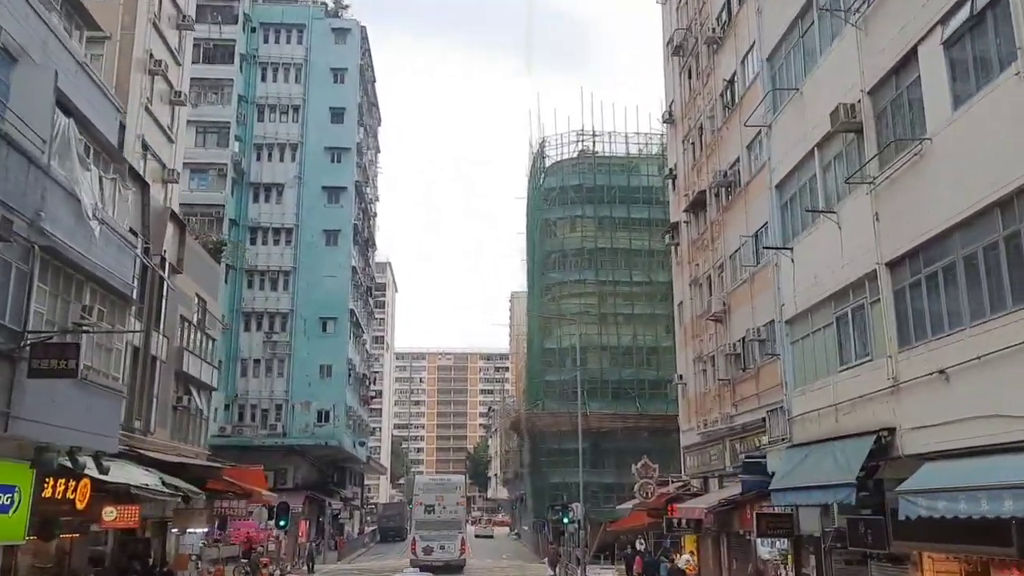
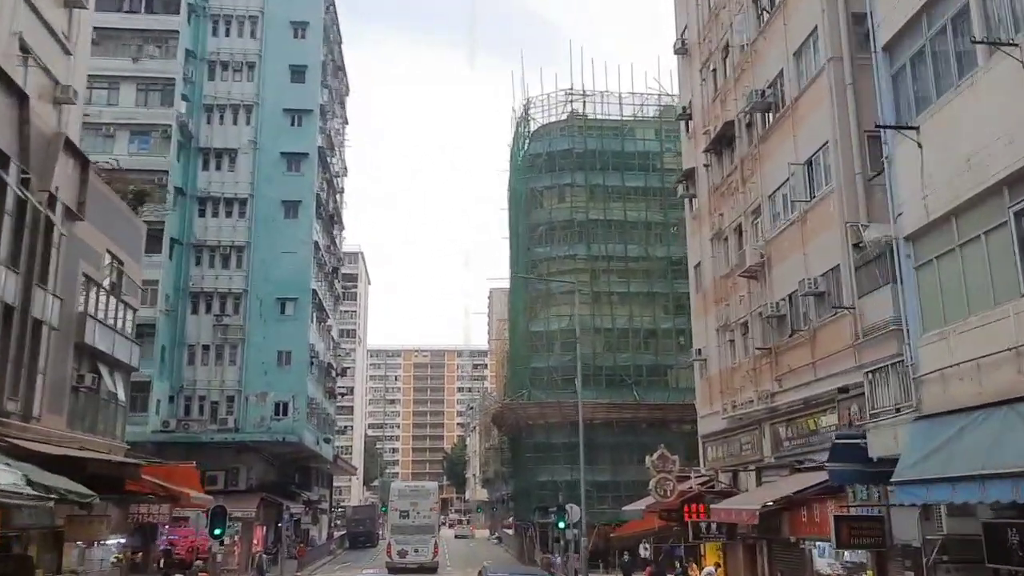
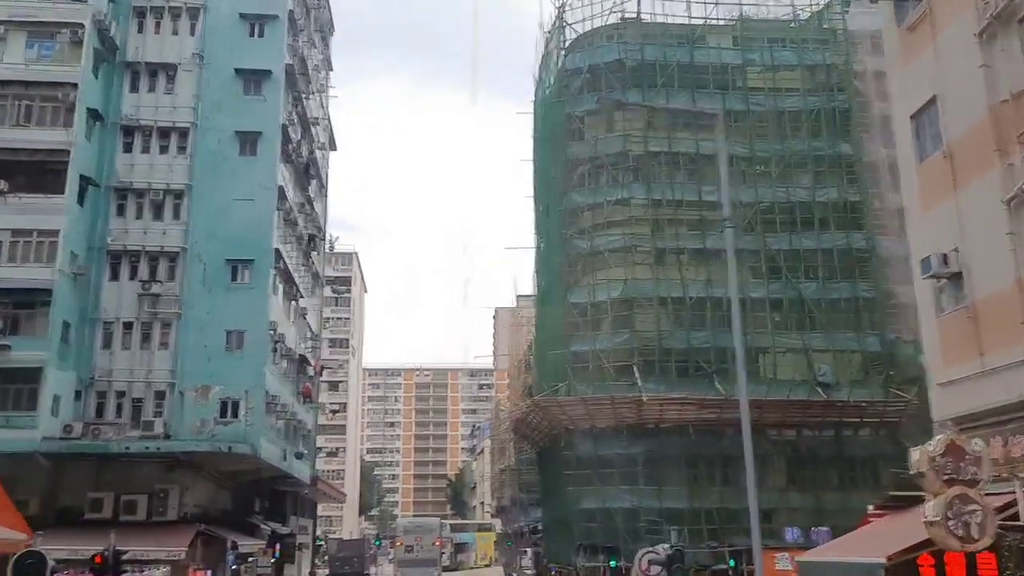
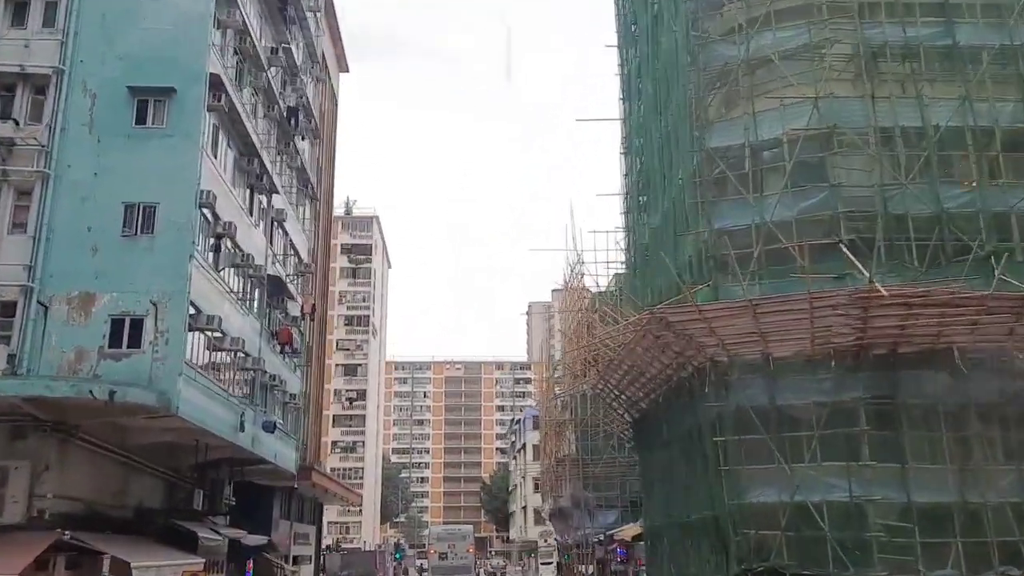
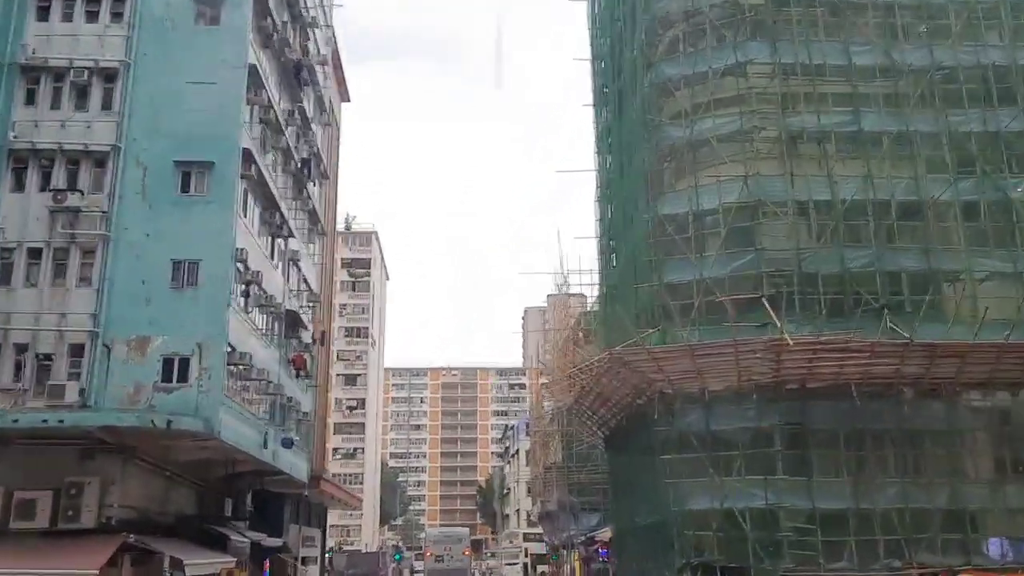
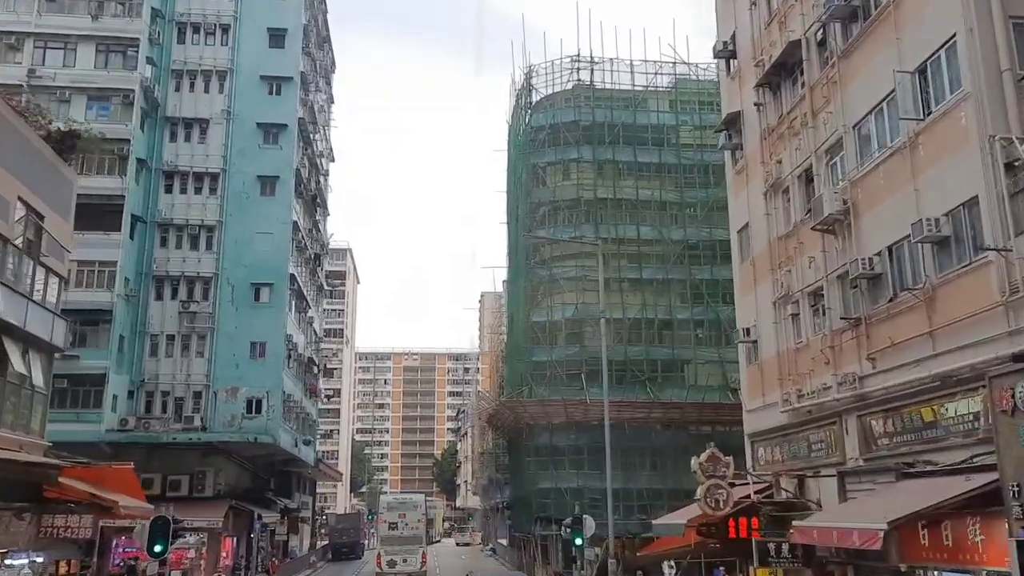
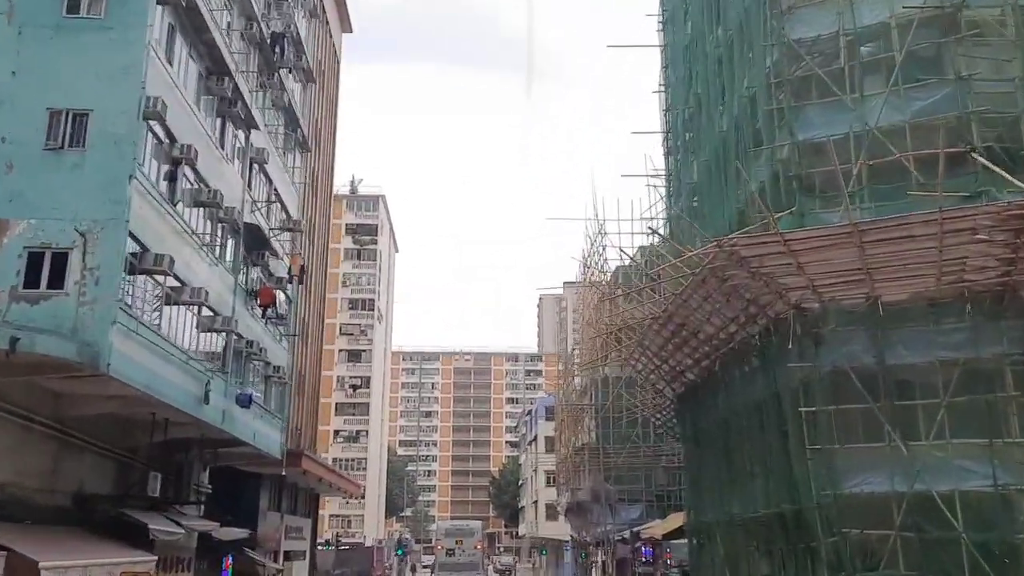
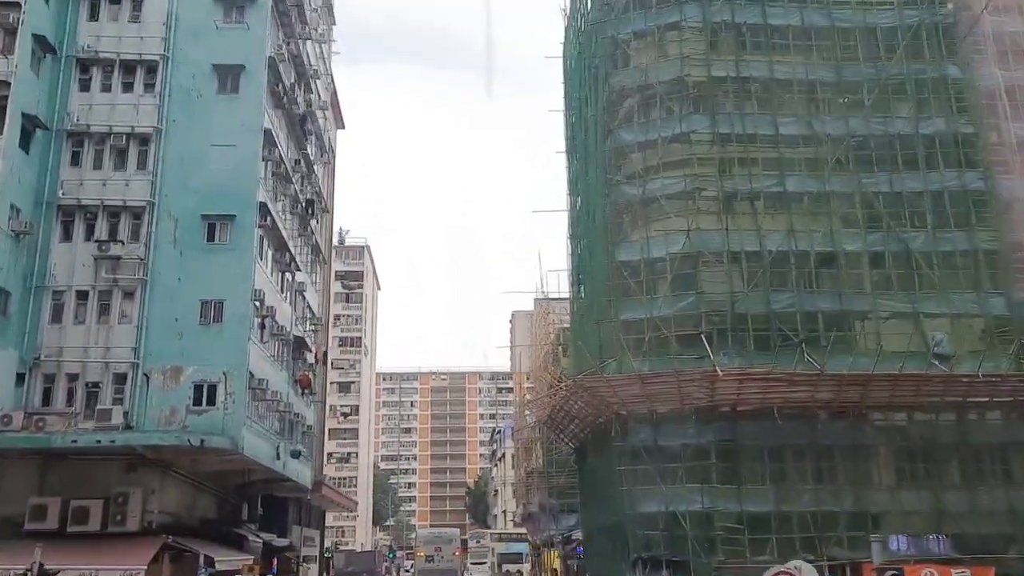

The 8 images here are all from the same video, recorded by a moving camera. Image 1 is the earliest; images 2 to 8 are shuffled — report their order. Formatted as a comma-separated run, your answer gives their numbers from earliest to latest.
2, 6, 3, 8, 5, 4, 7
